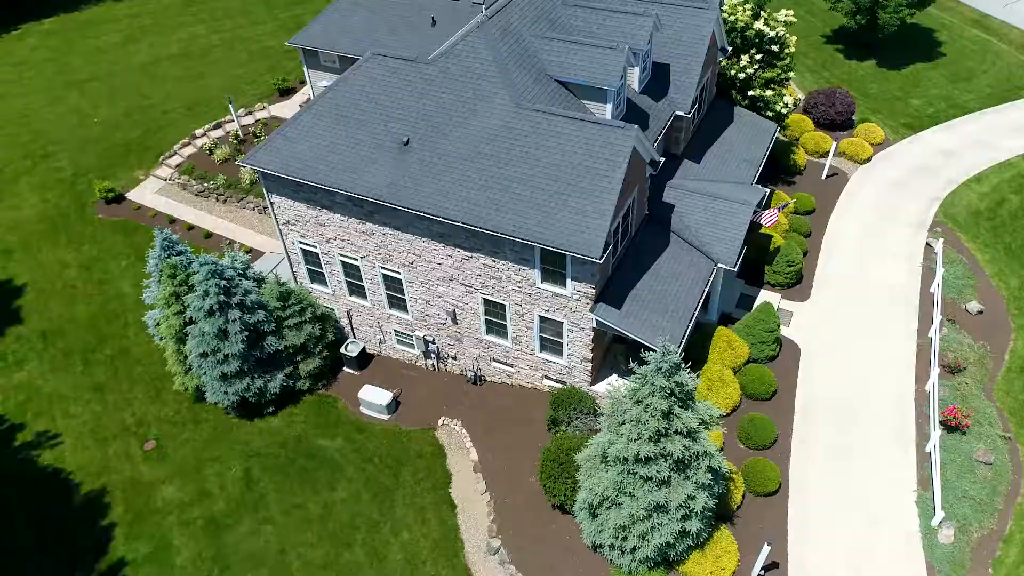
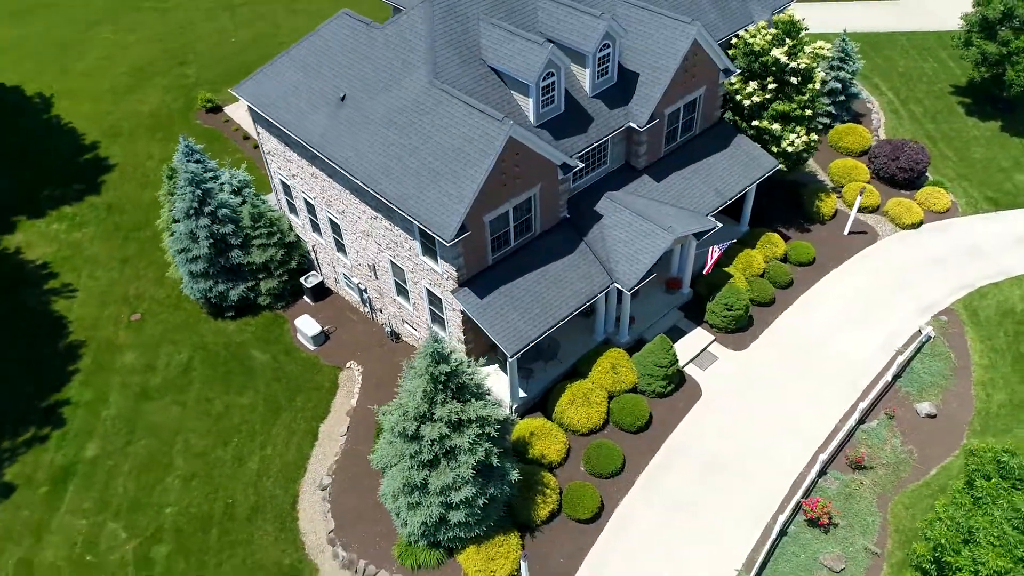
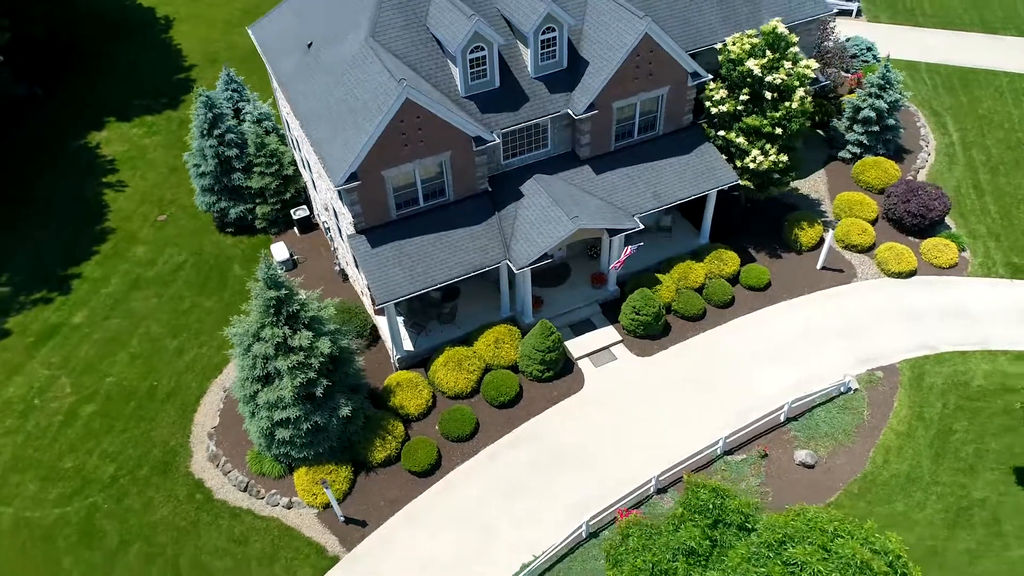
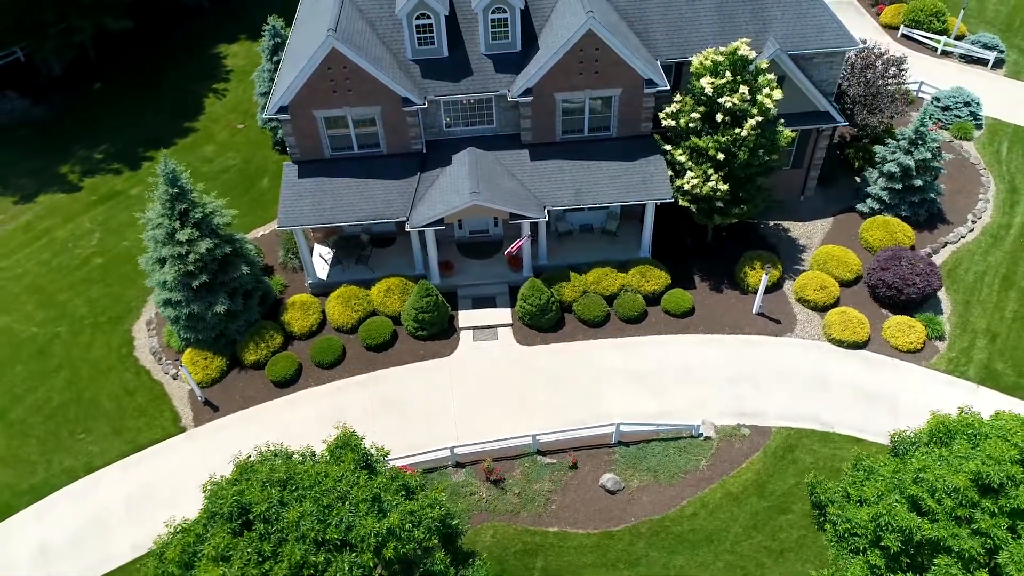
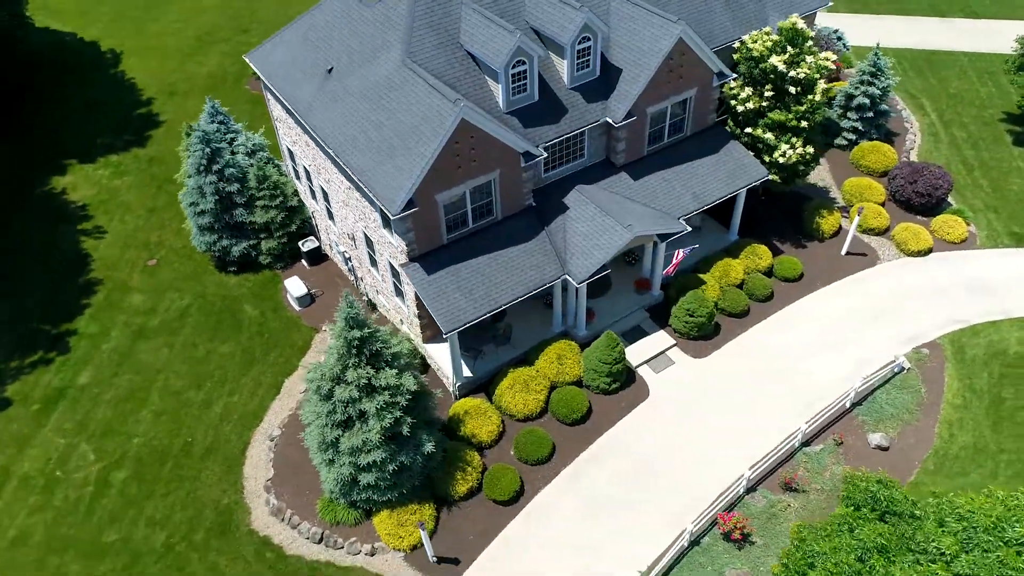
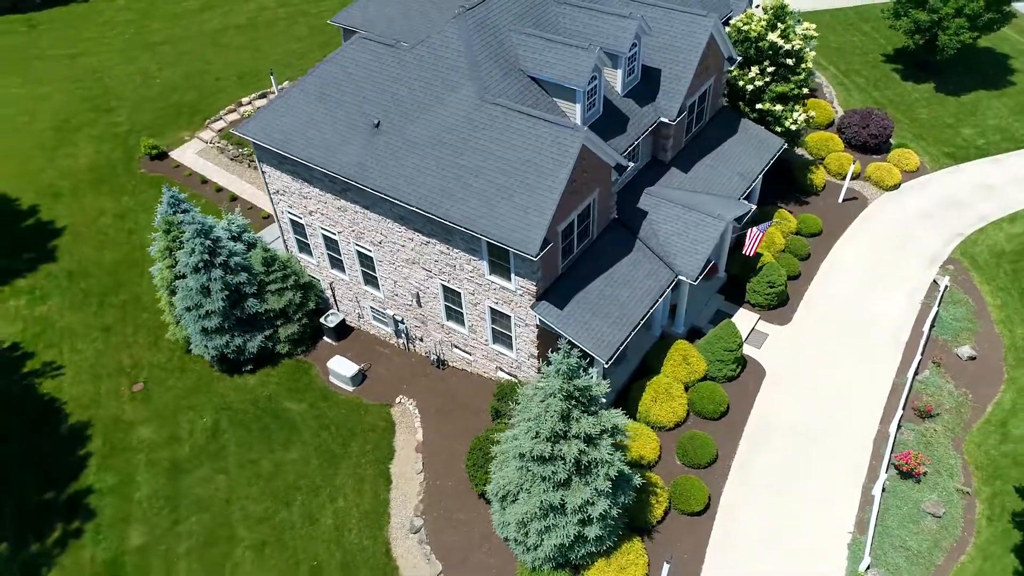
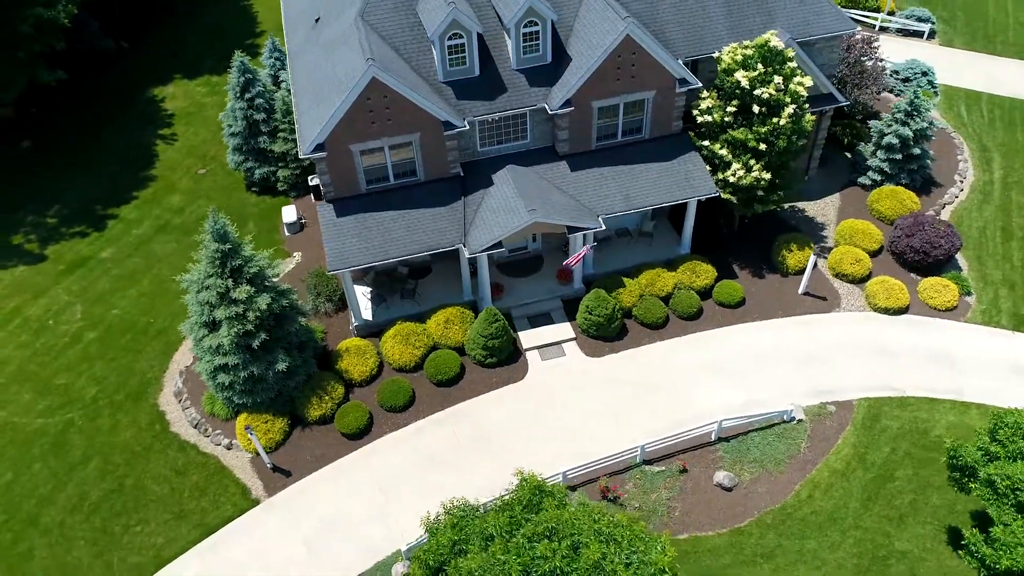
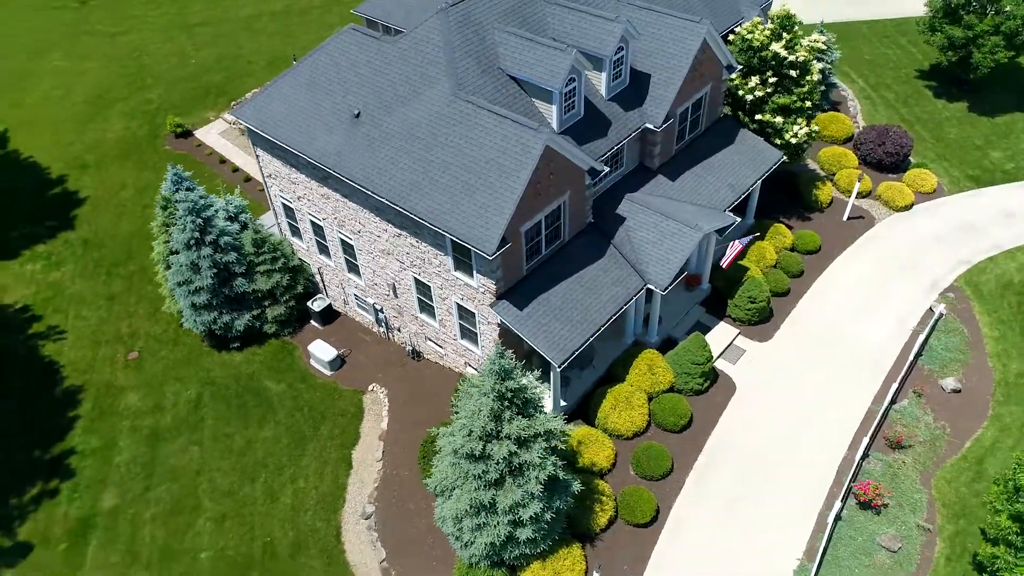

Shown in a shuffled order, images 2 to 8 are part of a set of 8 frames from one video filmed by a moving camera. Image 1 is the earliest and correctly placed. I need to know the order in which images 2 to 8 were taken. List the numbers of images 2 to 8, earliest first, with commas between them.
6, 8, 2, 5, 3, 7, 4
